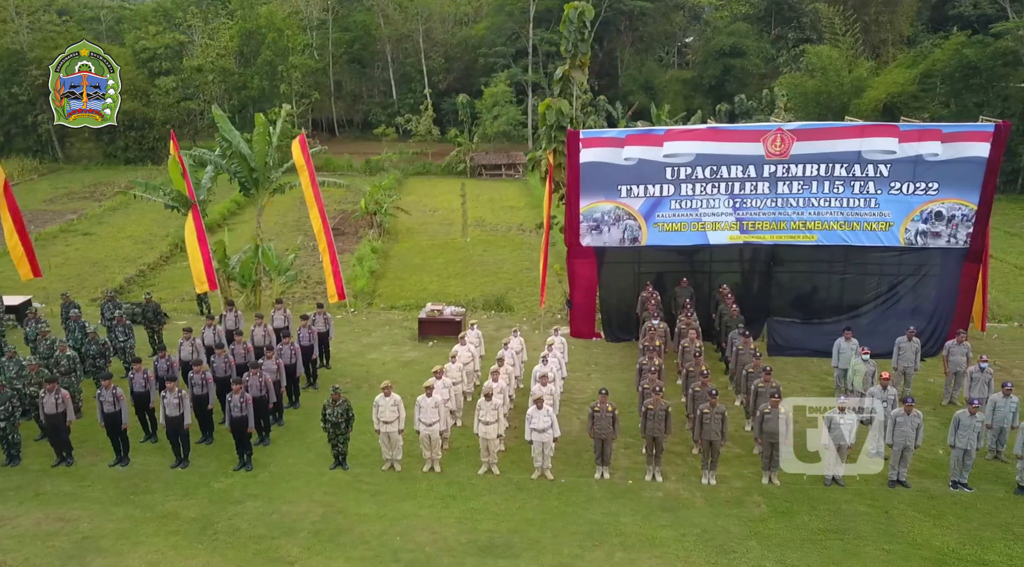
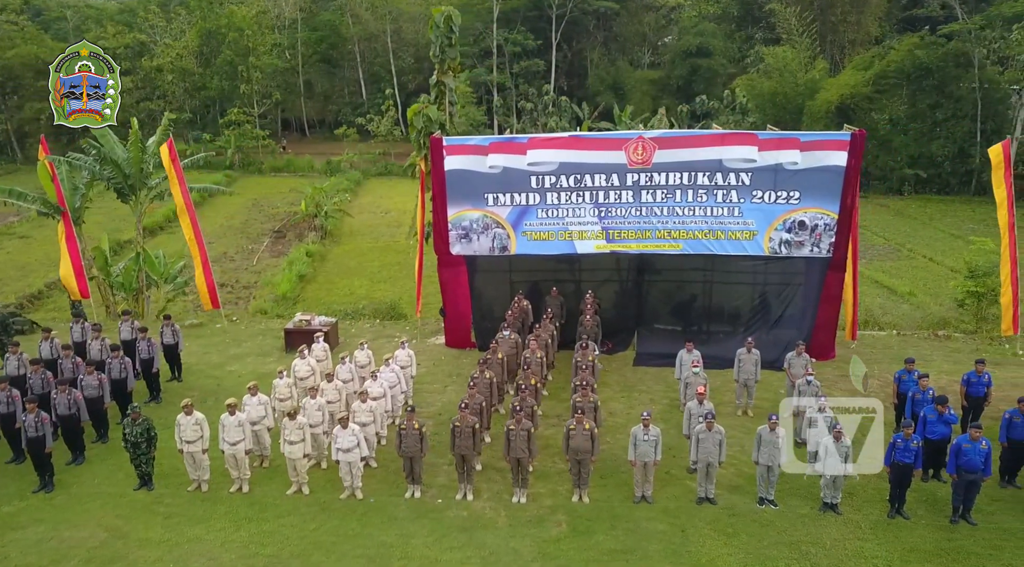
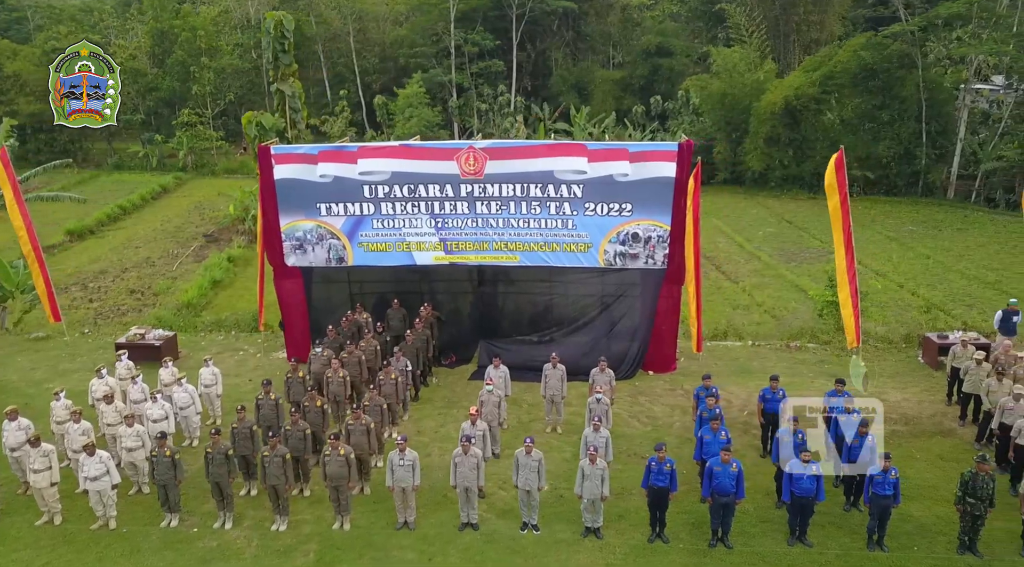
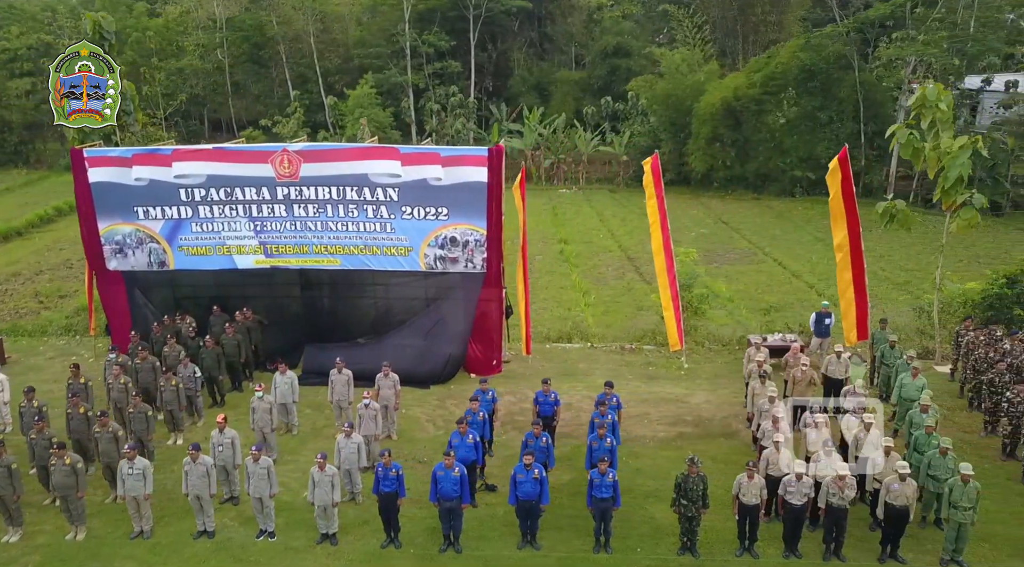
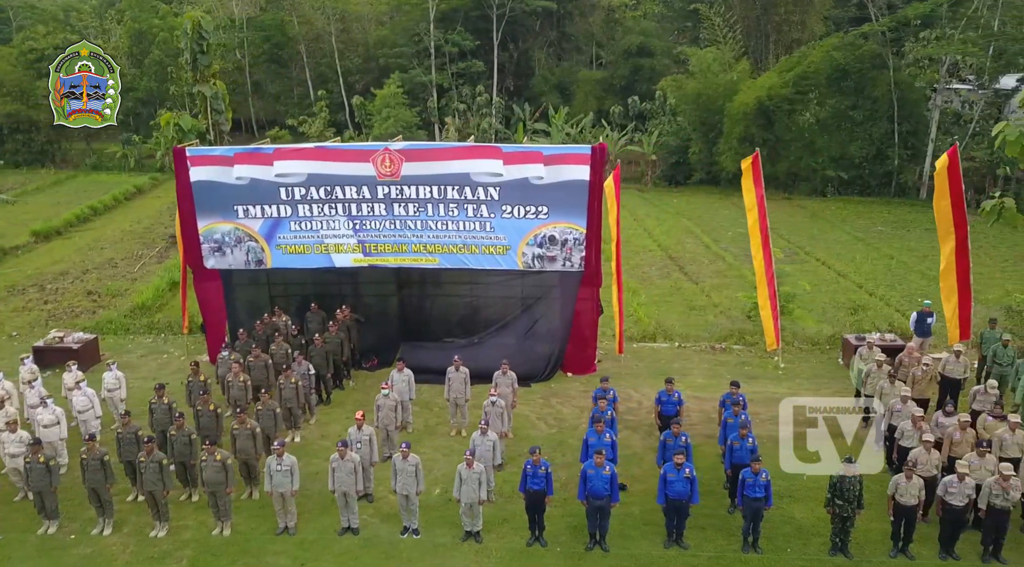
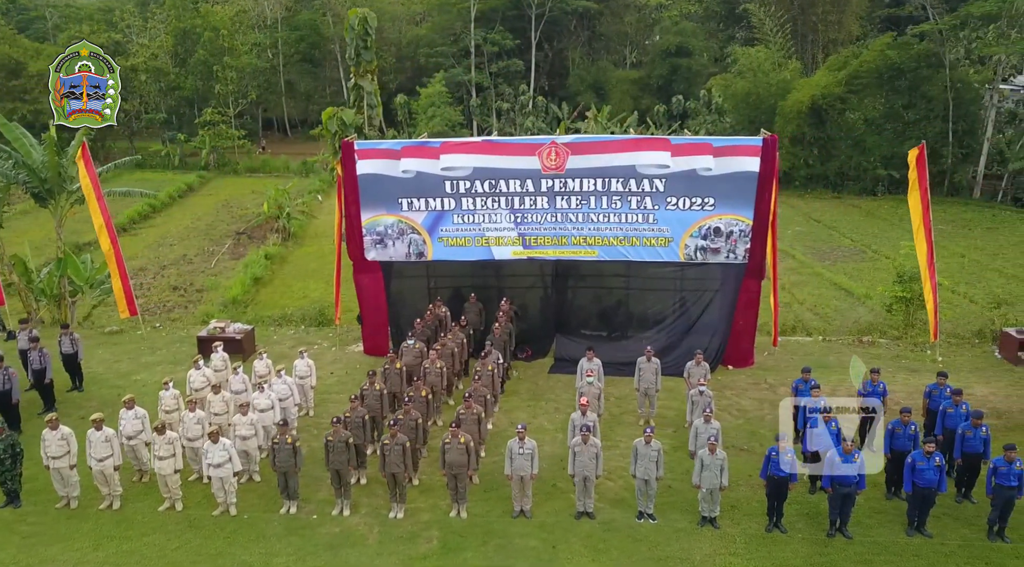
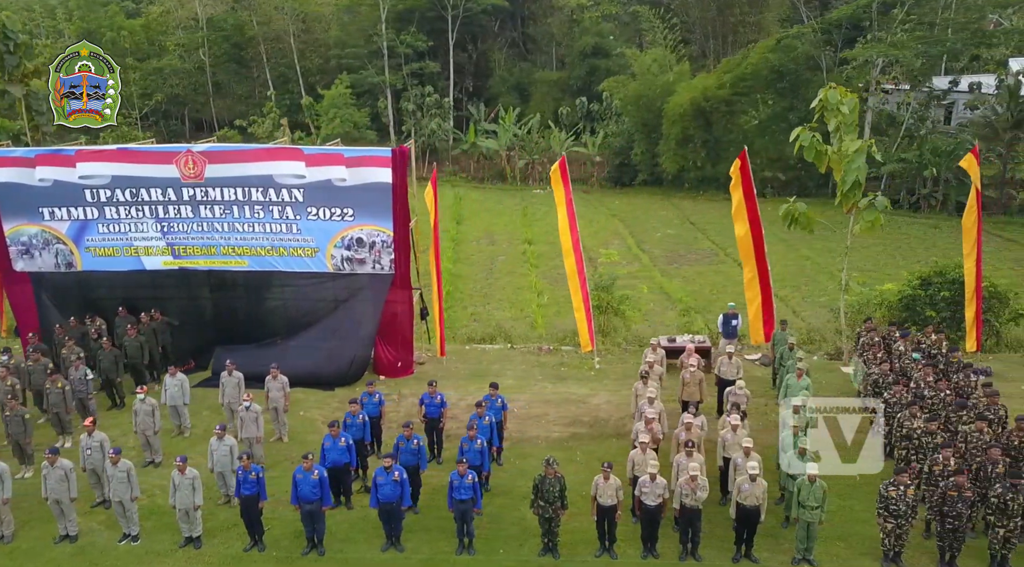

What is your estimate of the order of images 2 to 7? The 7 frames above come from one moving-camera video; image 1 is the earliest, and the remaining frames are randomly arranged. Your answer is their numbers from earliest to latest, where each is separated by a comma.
2, 6, 3, 5, 4, 7
